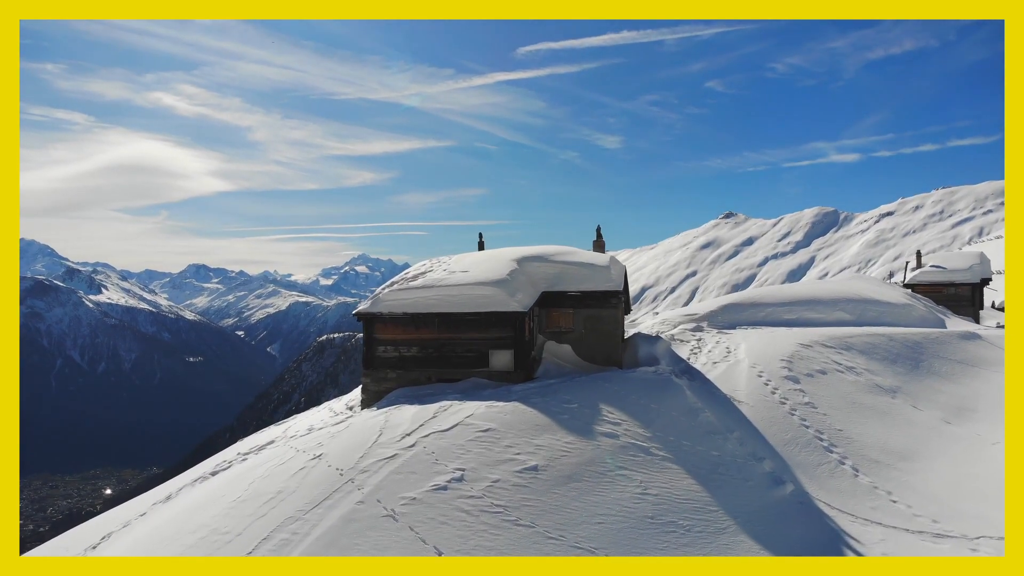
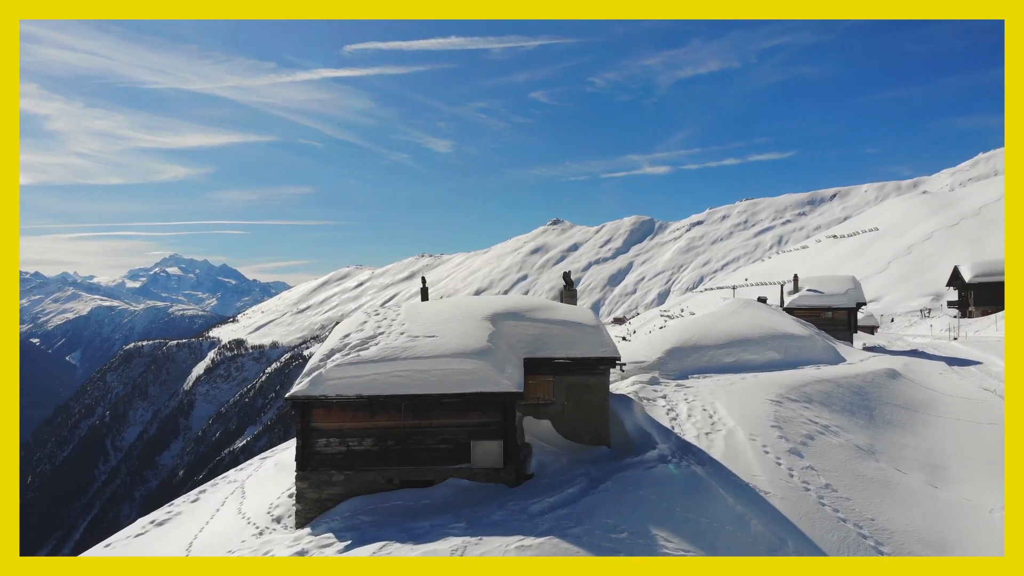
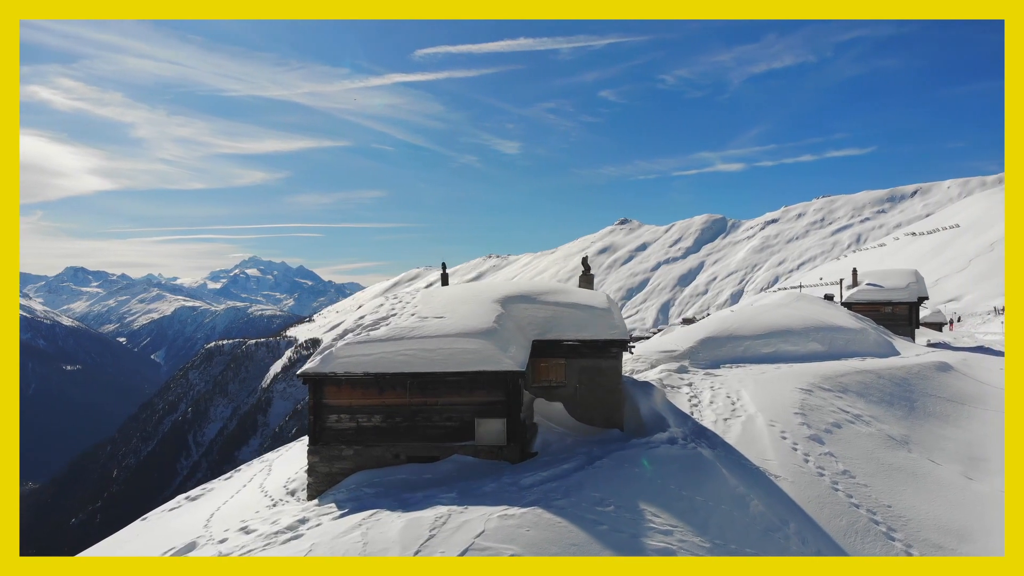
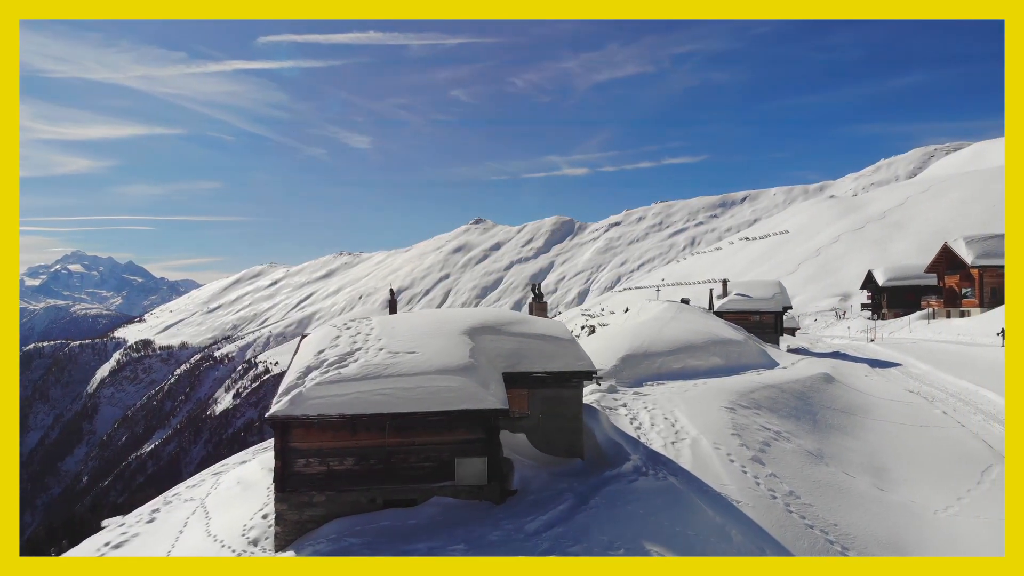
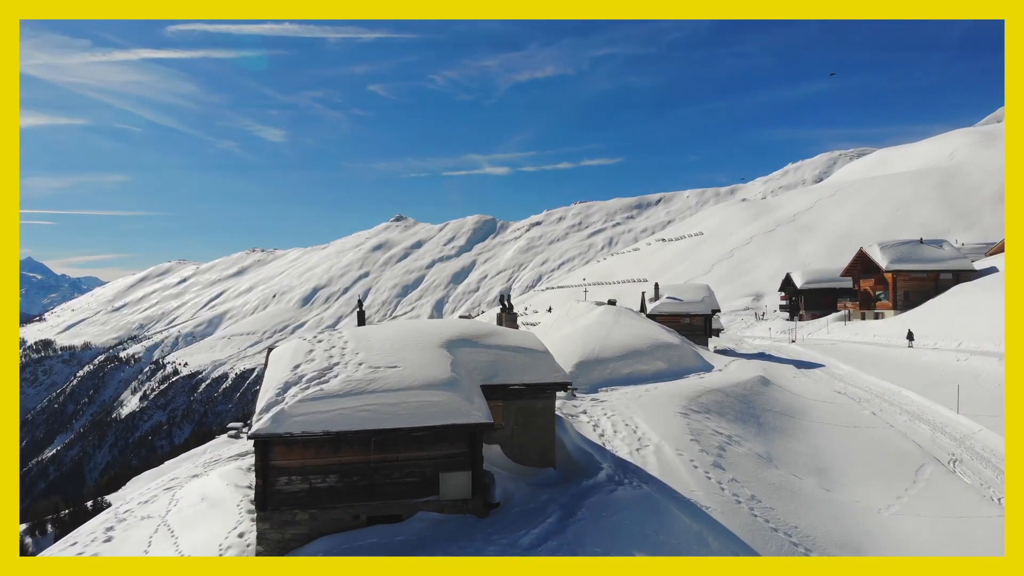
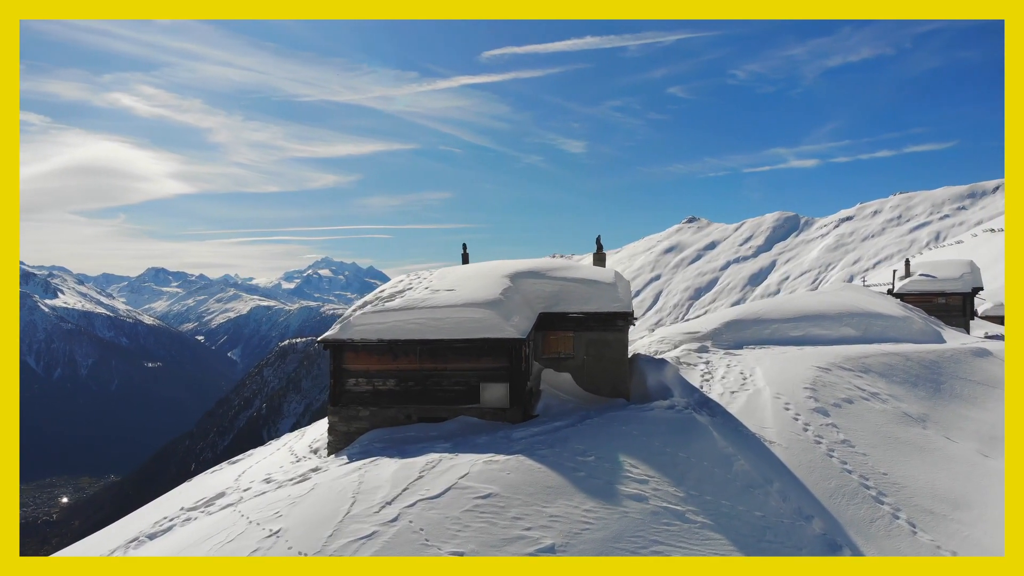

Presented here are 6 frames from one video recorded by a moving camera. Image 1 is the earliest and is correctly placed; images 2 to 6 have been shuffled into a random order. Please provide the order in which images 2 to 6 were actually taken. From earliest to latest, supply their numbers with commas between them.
6, 3, 2, 4, 5
